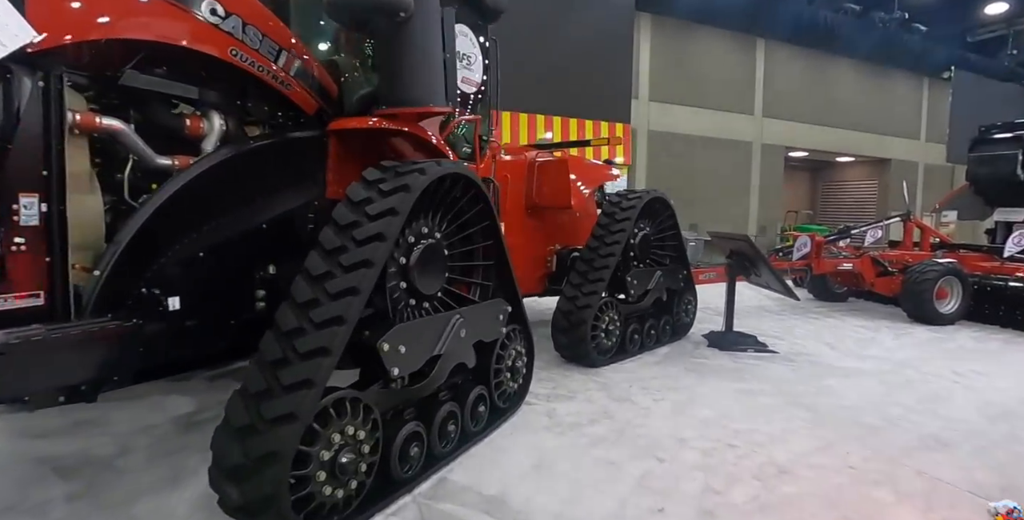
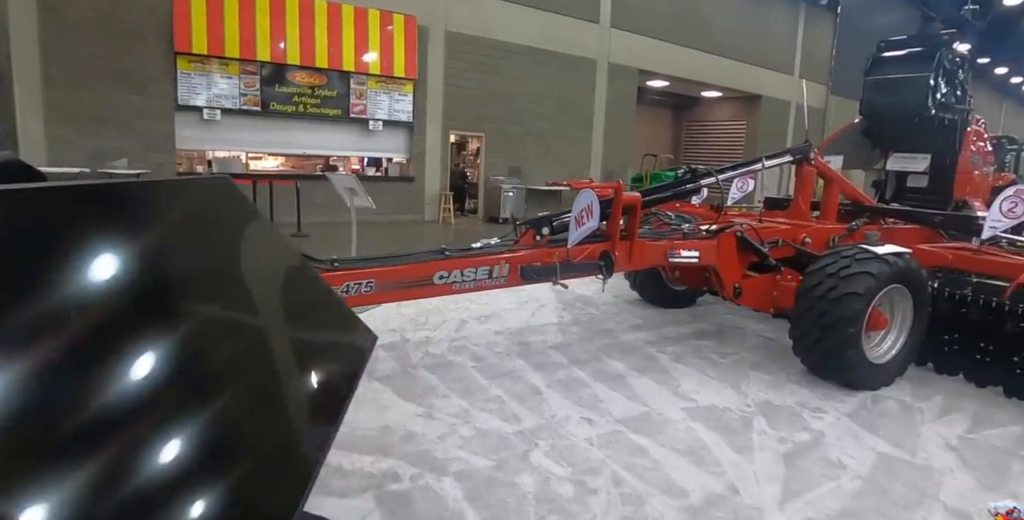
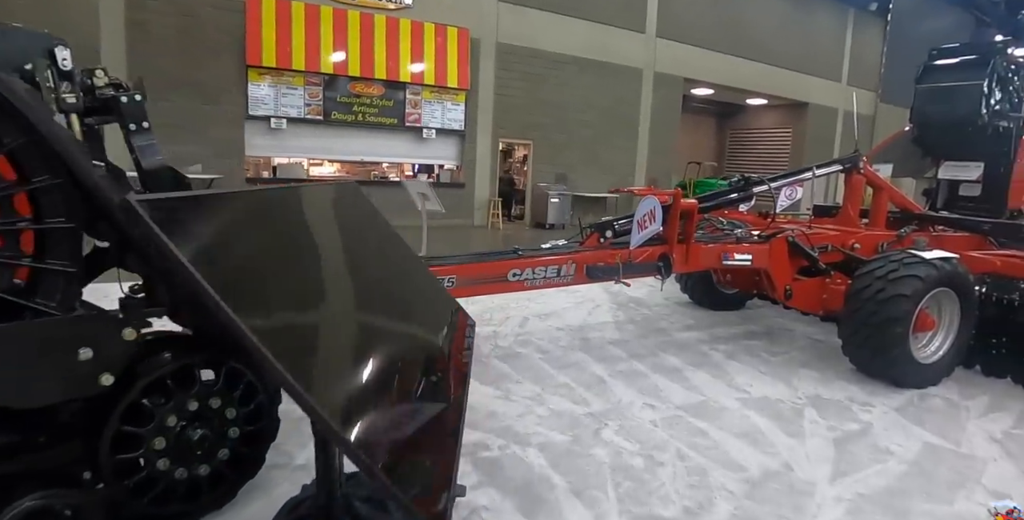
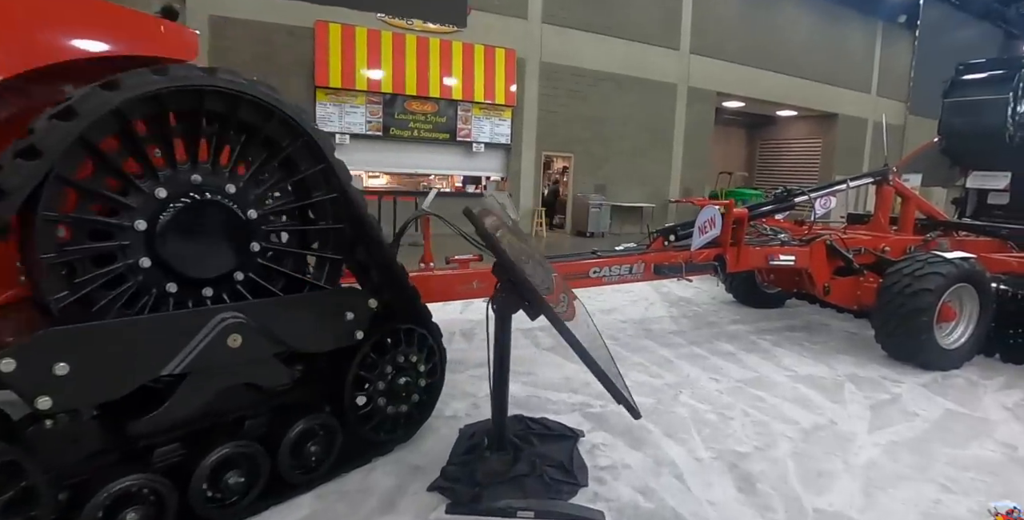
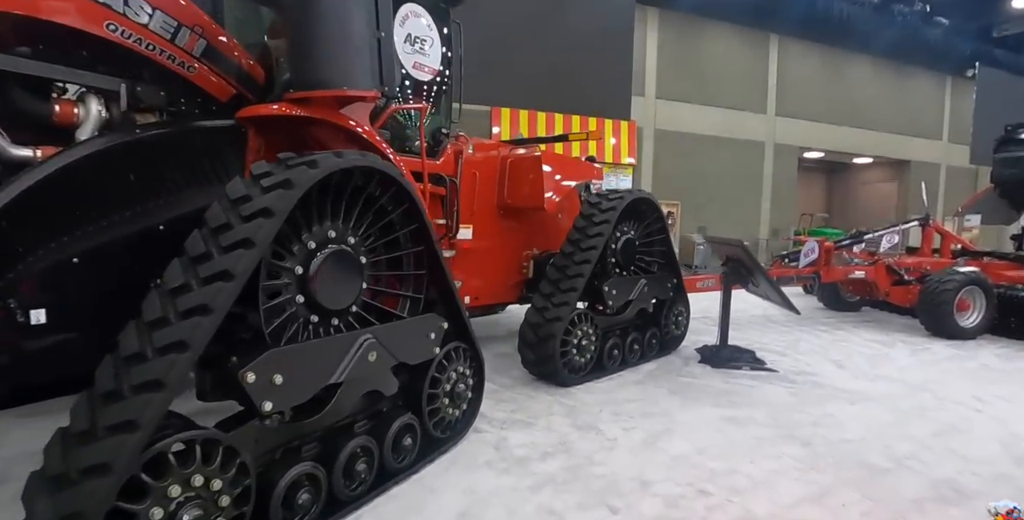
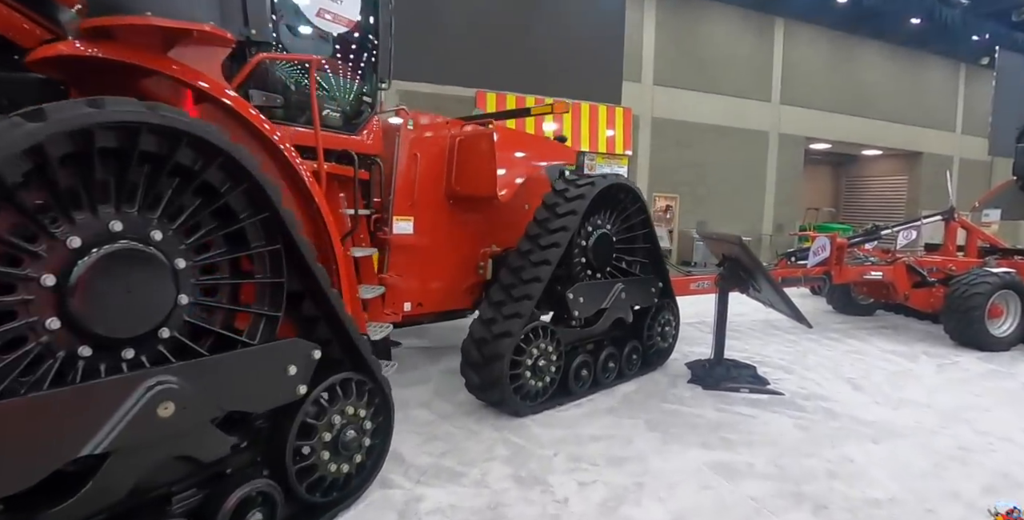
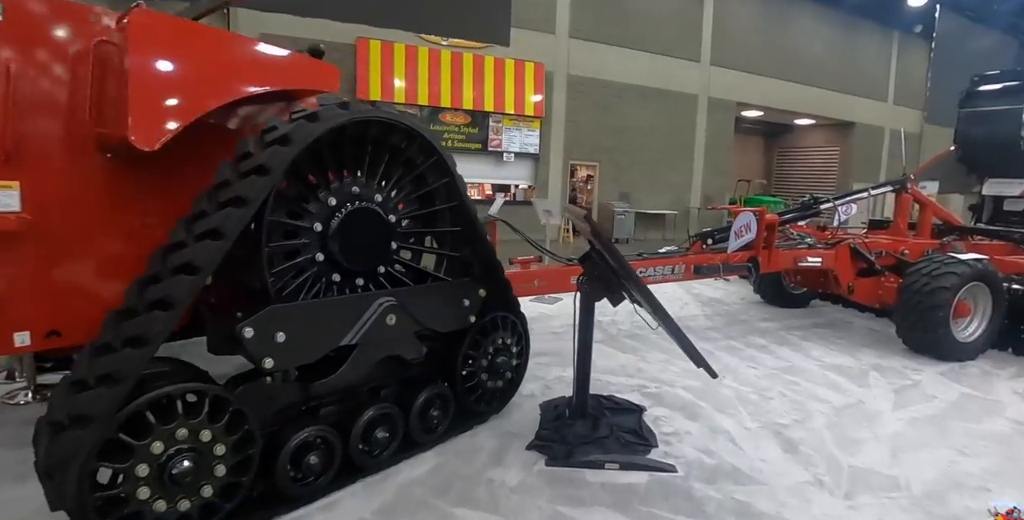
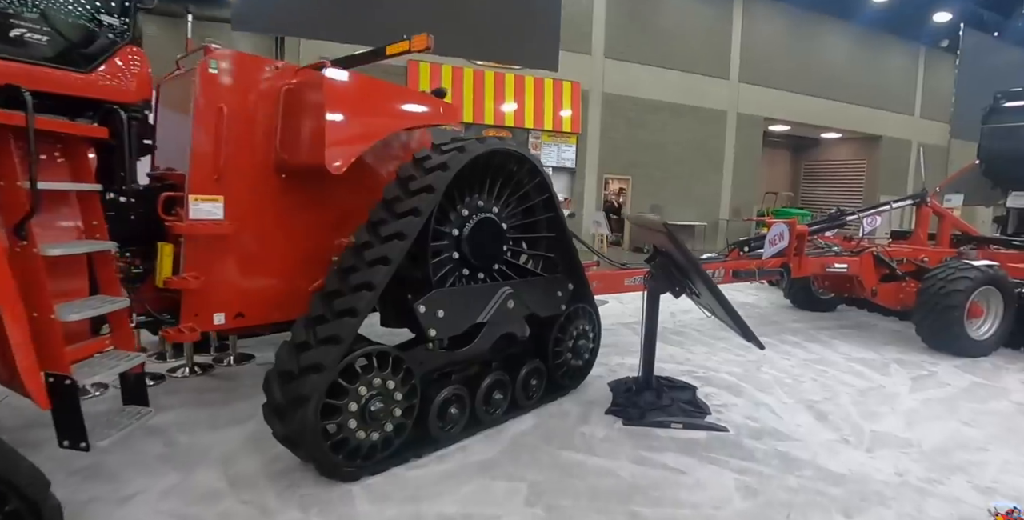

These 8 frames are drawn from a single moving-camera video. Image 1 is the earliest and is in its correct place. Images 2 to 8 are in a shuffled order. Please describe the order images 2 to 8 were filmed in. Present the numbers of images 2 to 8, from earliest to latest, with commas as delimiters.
5, 6, 8, 7, 4, 3, 2
